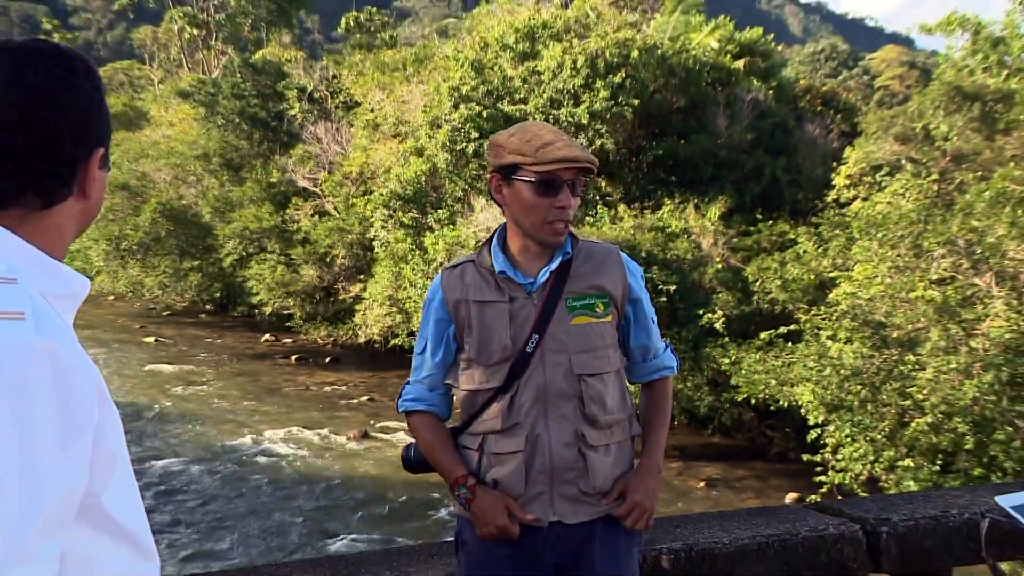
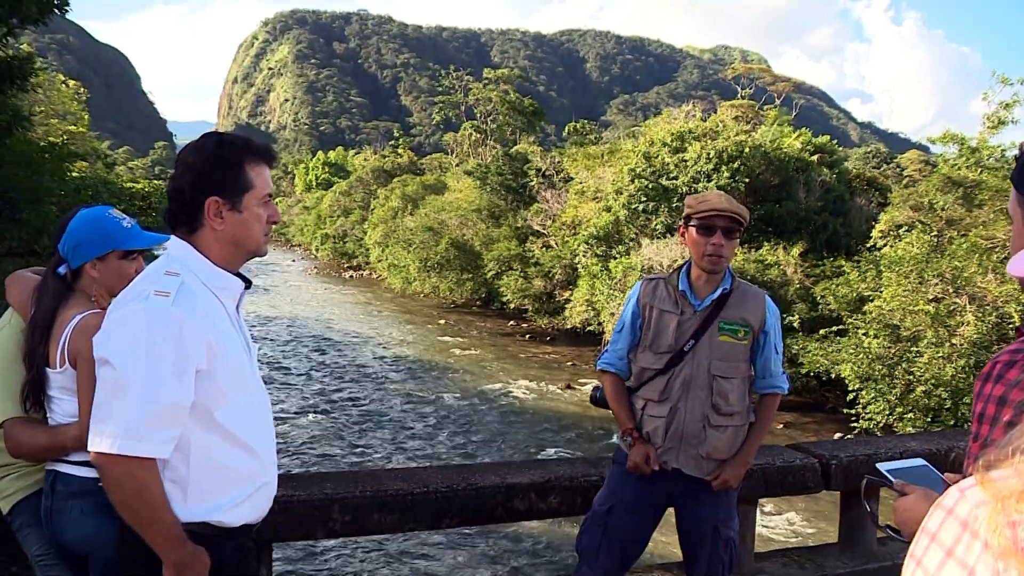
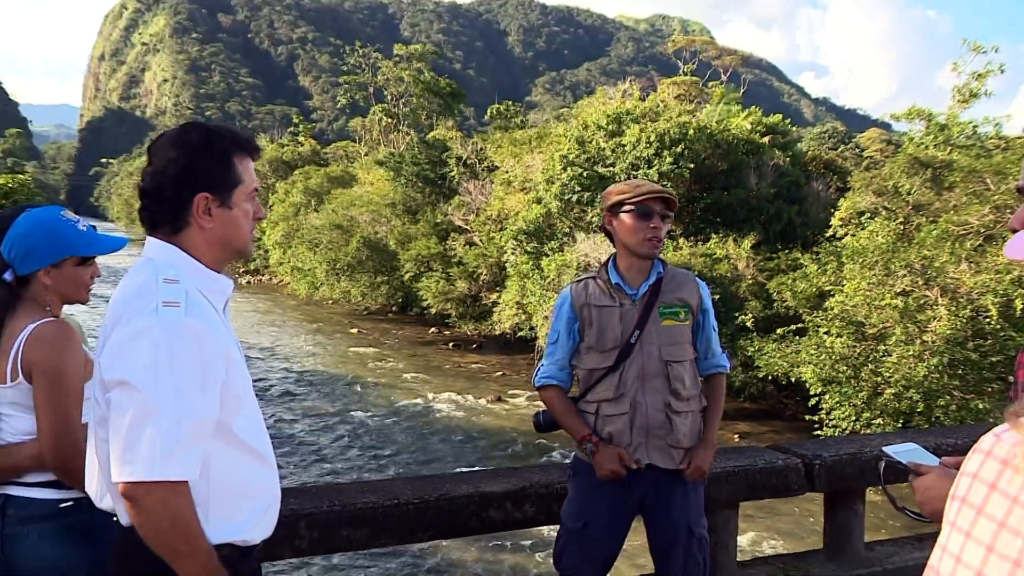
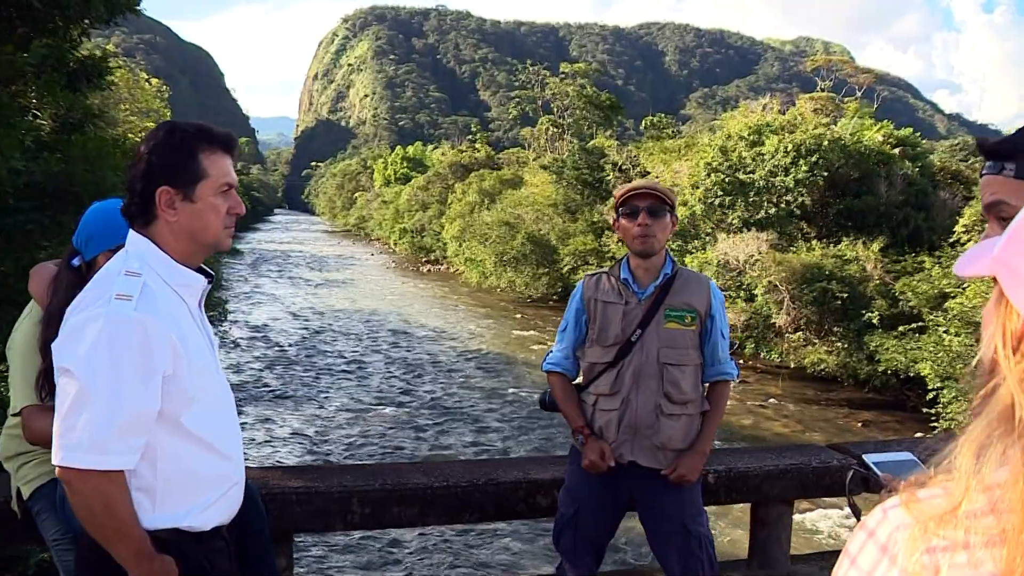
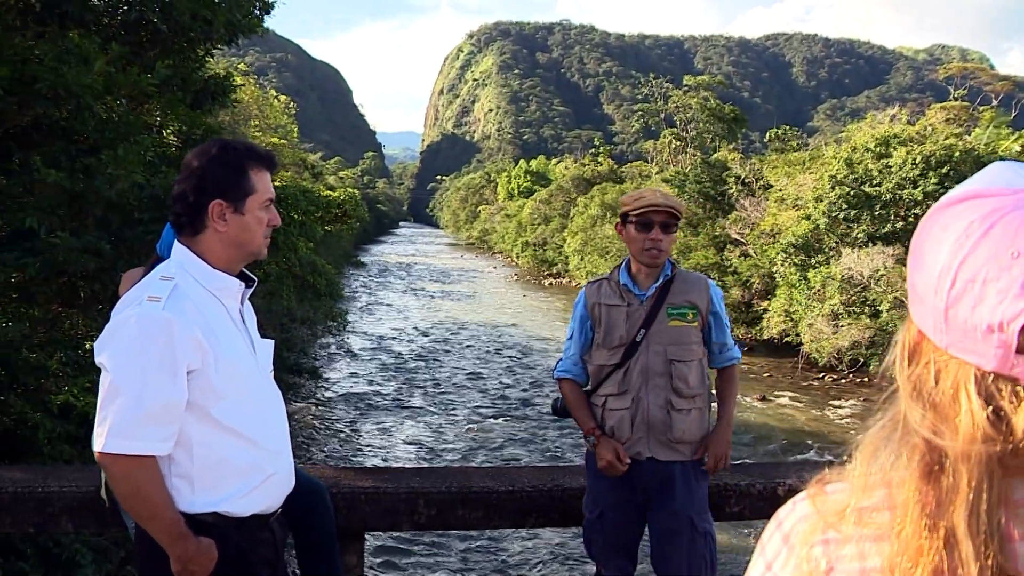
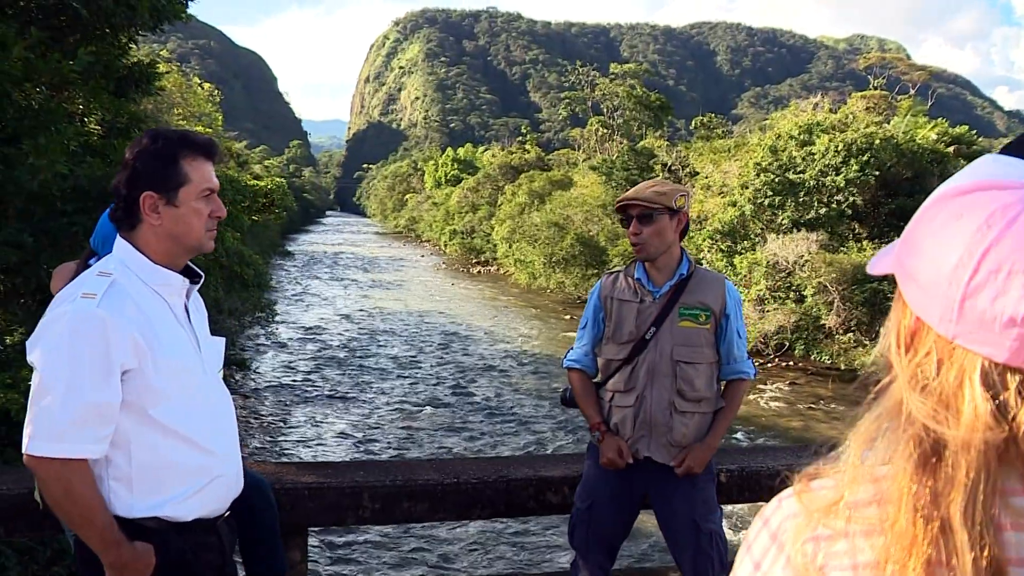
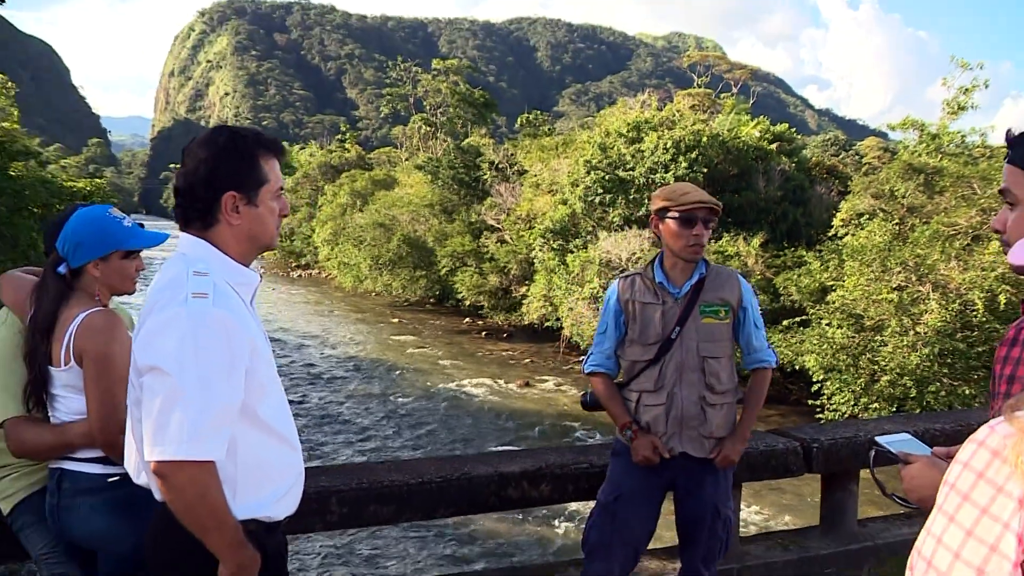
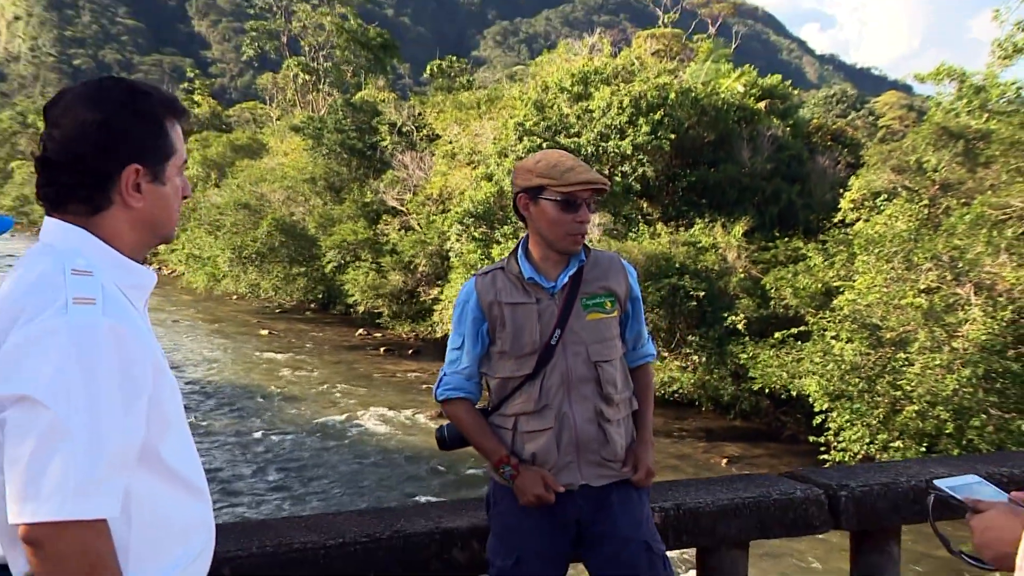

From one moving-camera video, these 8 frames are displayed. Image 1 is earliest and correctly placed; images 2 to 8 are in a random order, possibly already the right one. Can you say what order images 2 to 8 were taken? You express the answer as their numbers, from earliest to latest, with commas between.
8, 3, 7, 2, 4, 6, 5
